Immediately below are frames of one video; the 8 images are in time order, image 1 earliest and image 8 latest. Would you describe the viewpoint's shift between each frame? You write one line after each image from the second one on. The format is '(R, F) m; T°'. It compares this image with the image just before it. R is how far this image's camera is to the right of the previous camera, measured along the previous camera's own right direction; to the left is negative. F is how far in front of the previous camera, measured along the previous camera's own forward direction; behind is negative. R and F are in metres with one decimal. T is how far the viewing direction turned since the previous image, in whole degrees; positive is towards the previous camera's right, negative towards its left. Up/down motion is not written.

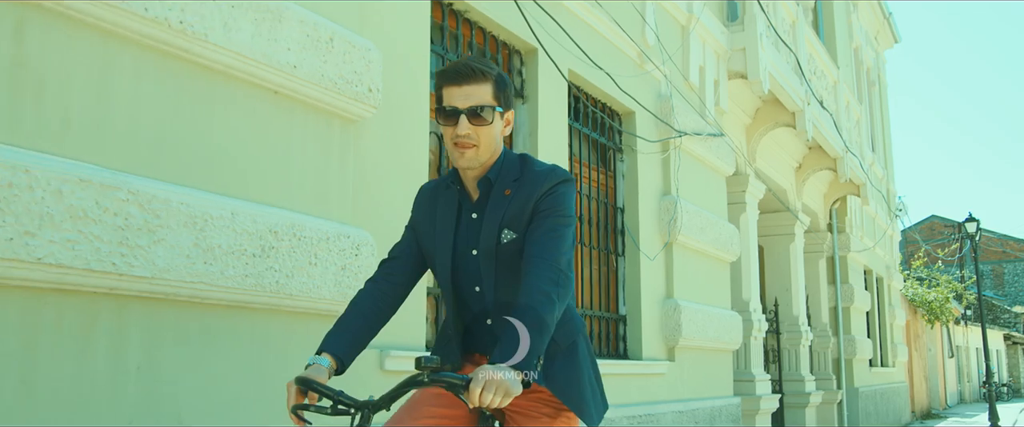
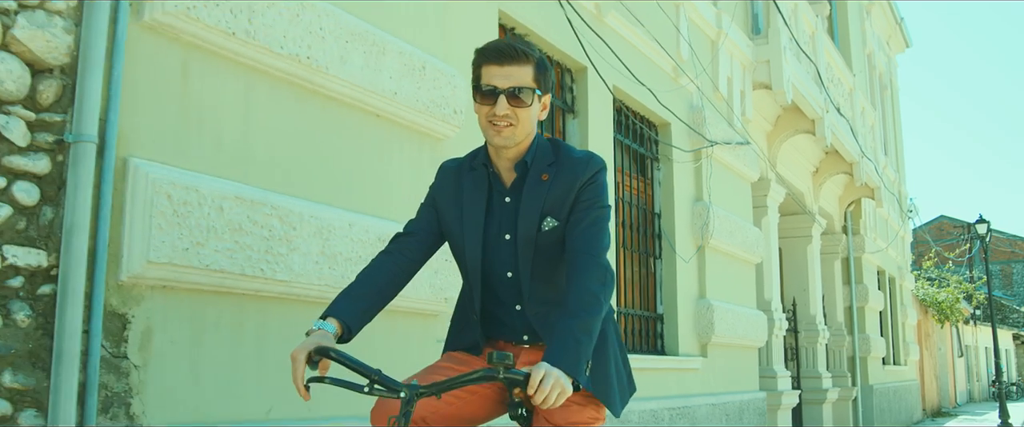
(-0.4, -0.5) m; 0°
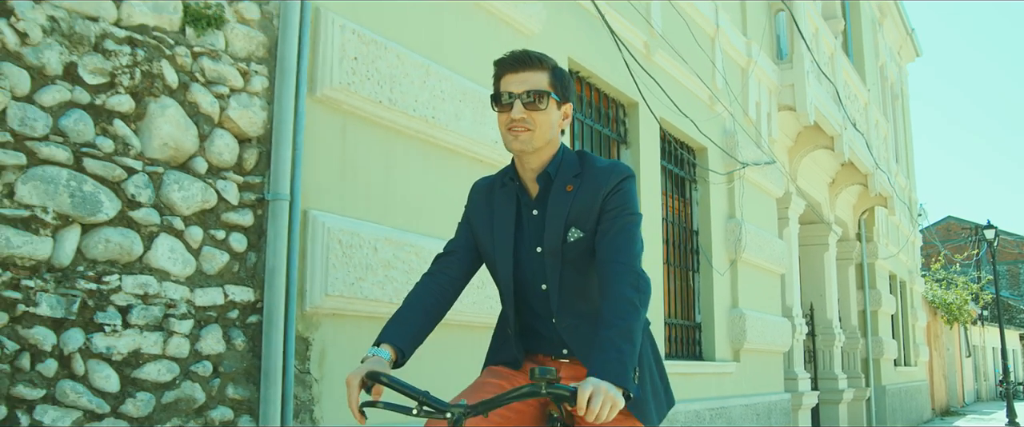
(-0.5, -0.8) m; 0°
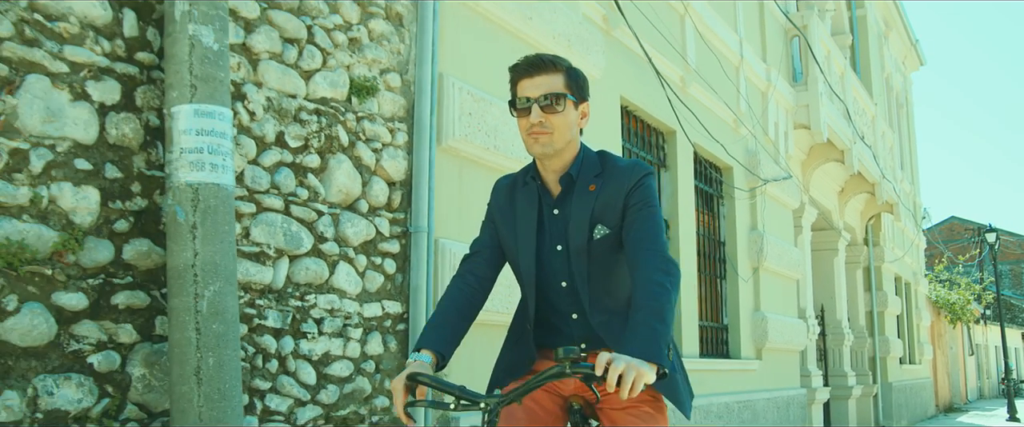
(-0.5, -1.0) m; 0°
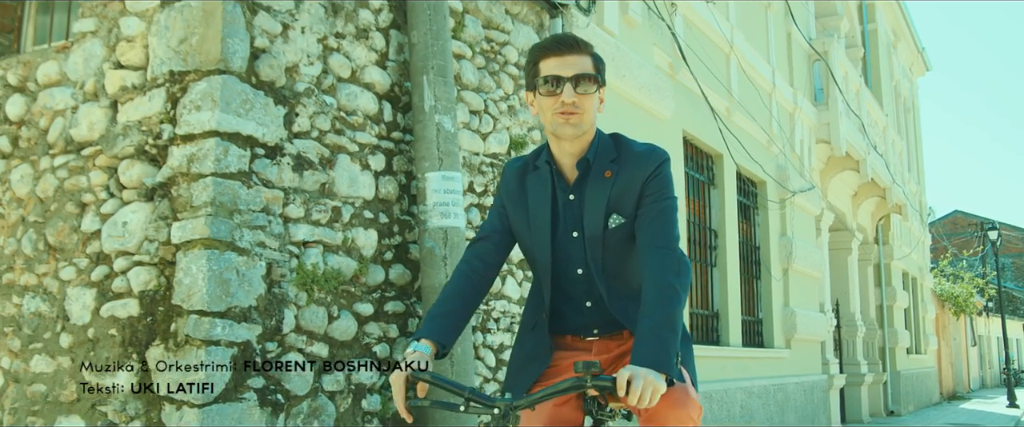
(-0.9, -1.5) m; 0°
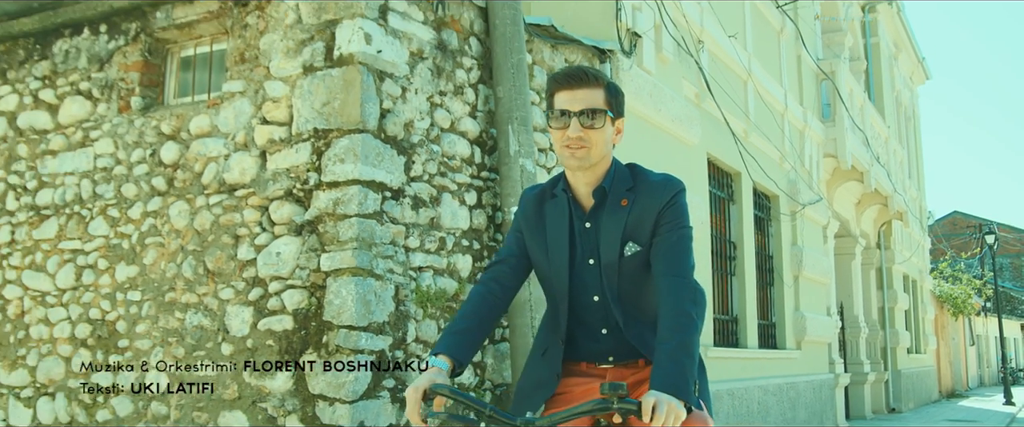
(-0.5, -1.0) m; 0°
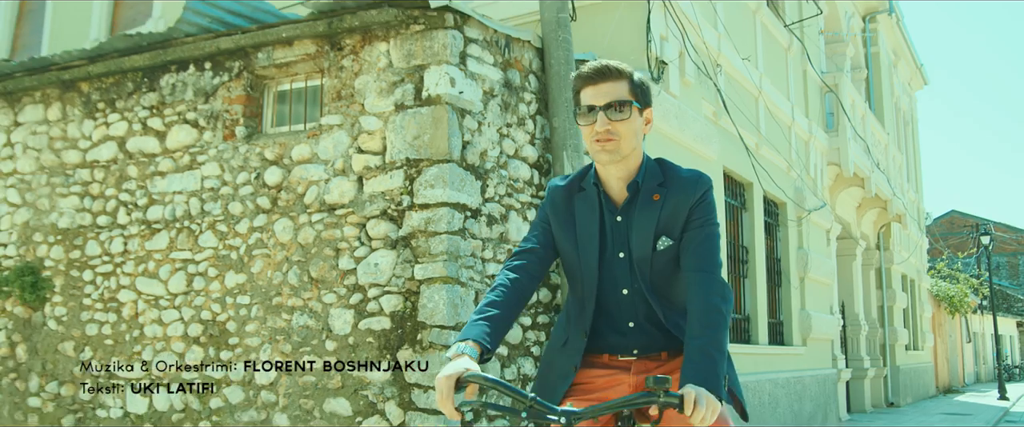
(-0.5, -0.9) m; 0°
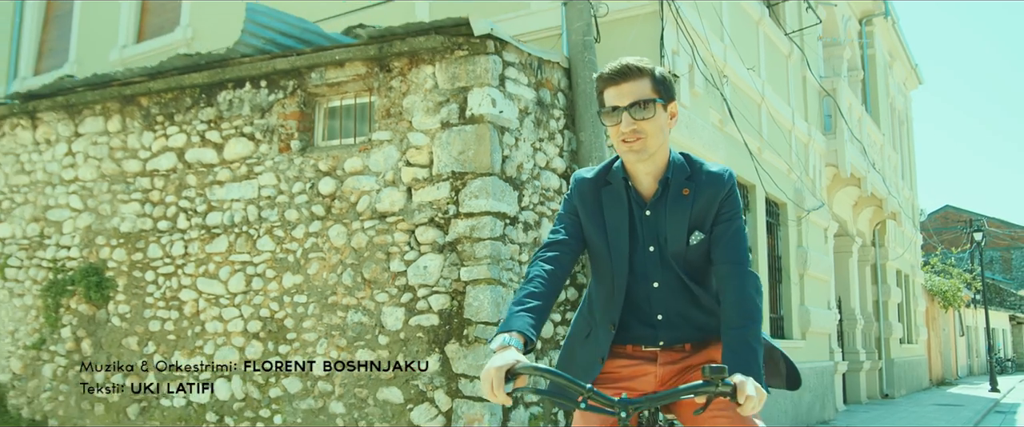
(-0.3, -0.7) m; 0°
